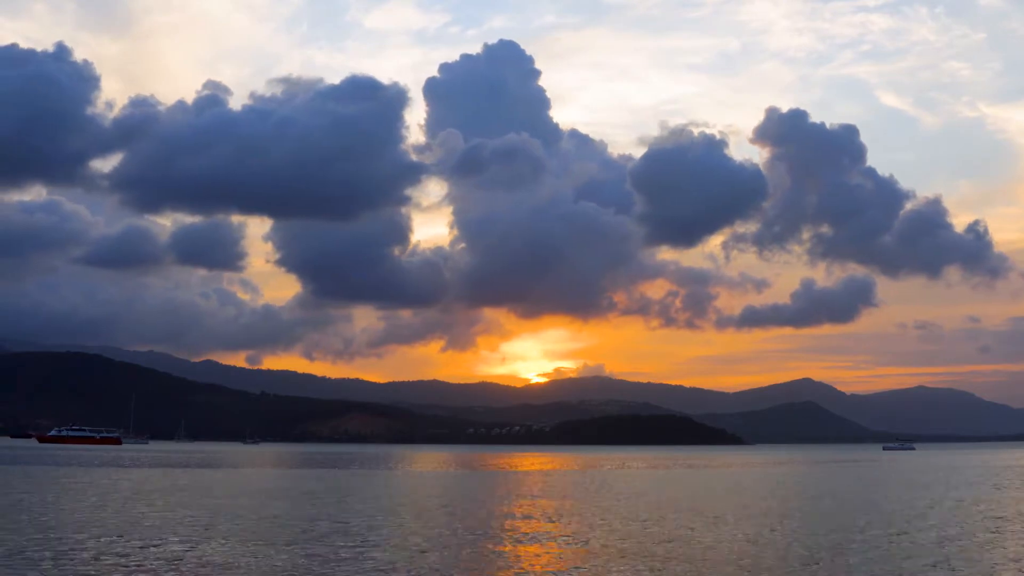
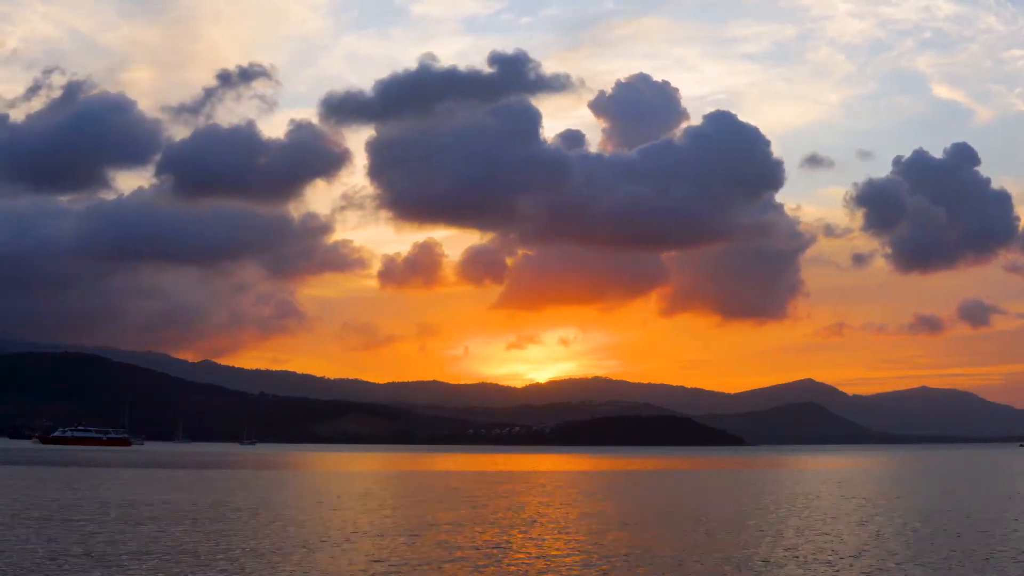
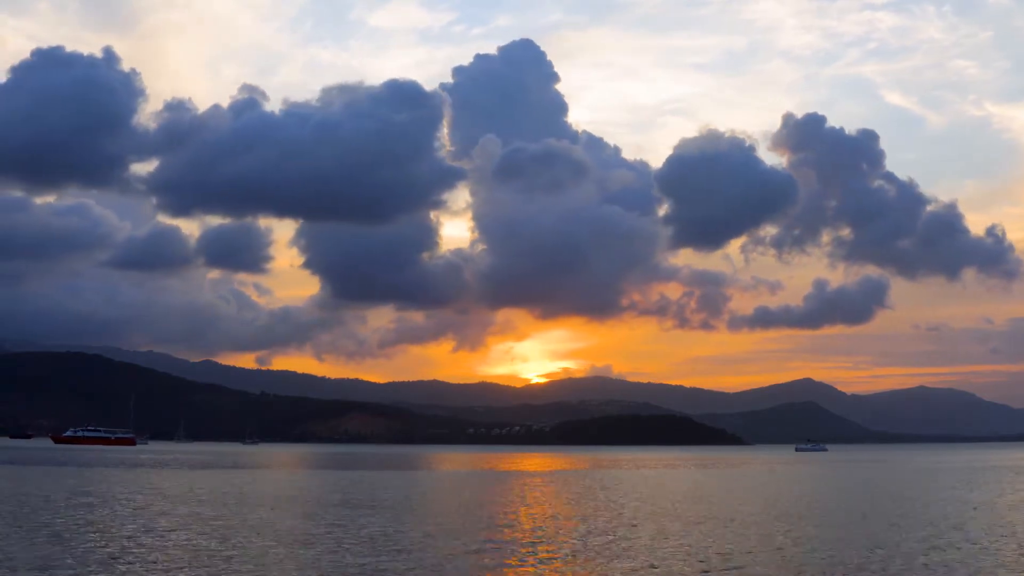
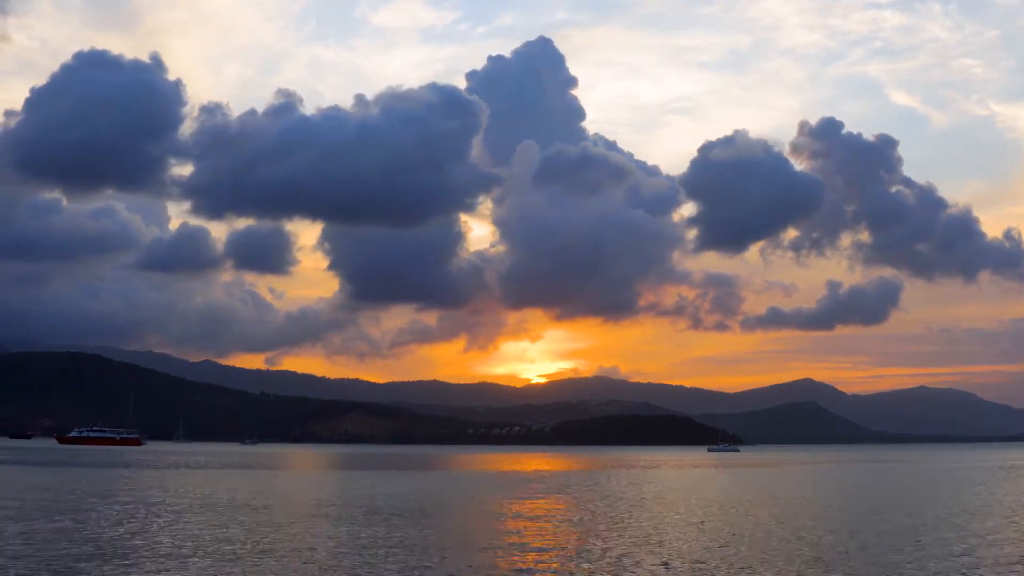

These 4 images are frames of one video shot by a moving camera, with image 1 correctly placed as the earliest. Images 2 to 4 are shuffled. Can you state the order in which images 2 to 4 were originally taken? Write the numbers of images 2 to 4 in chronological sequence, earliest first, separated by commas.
3, 4, 2
